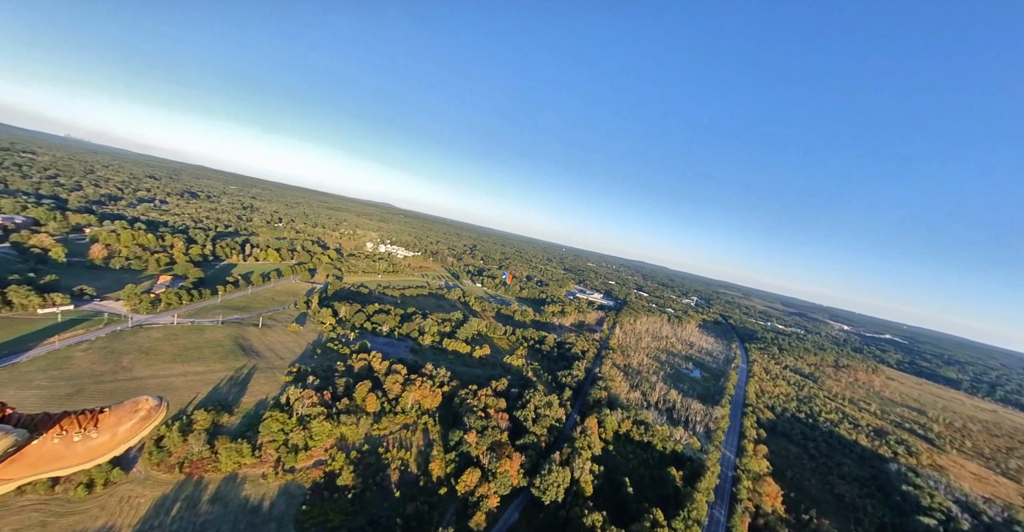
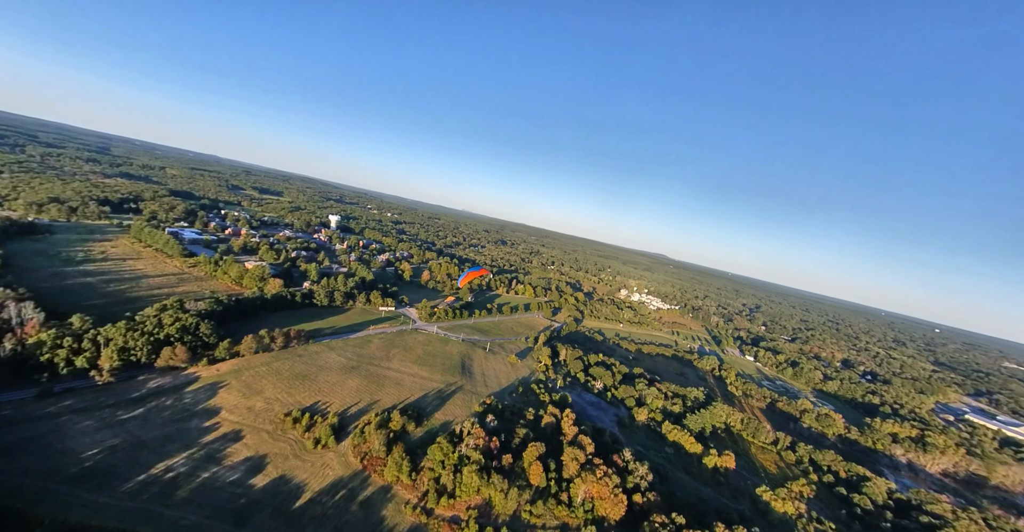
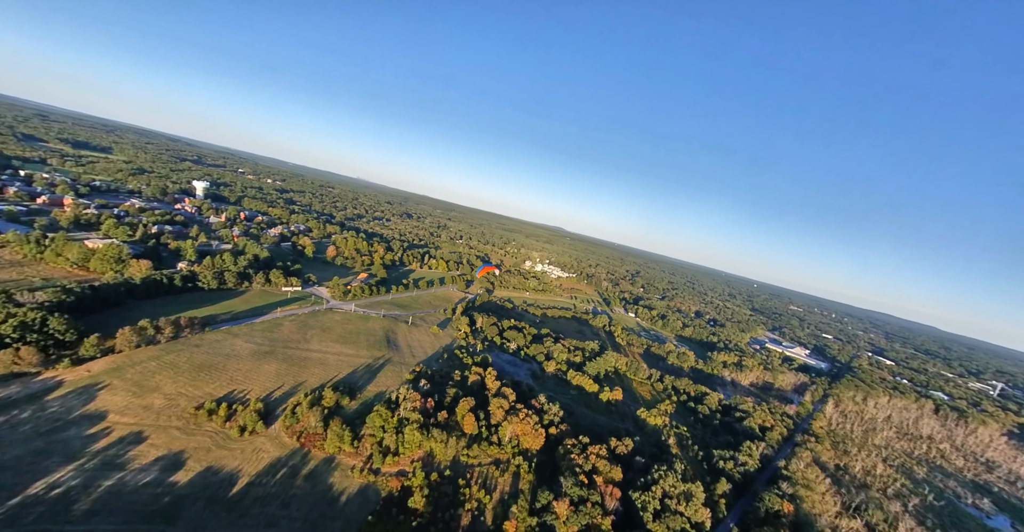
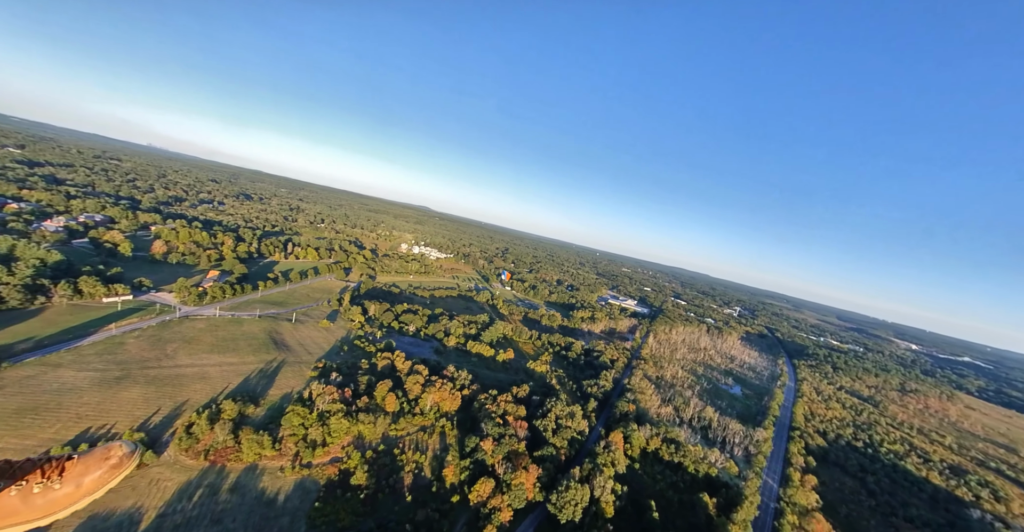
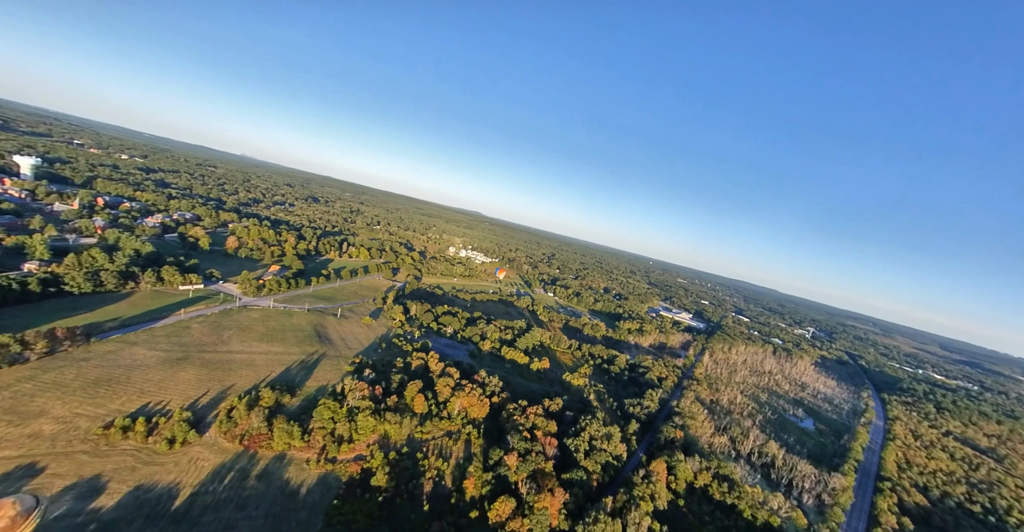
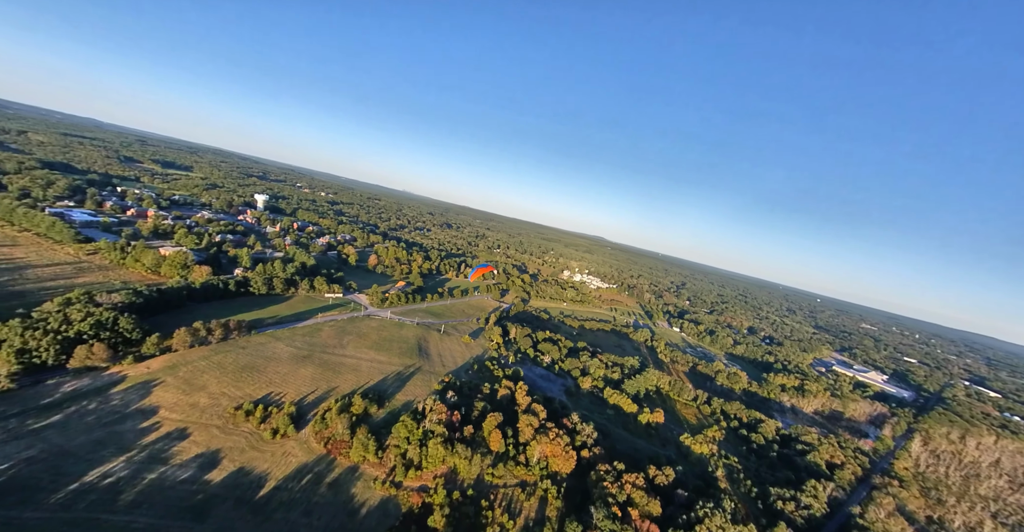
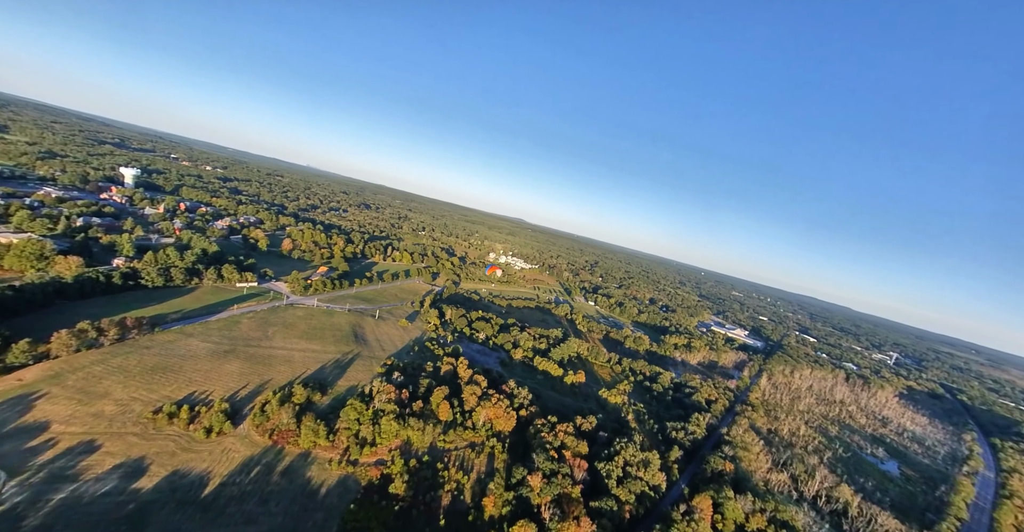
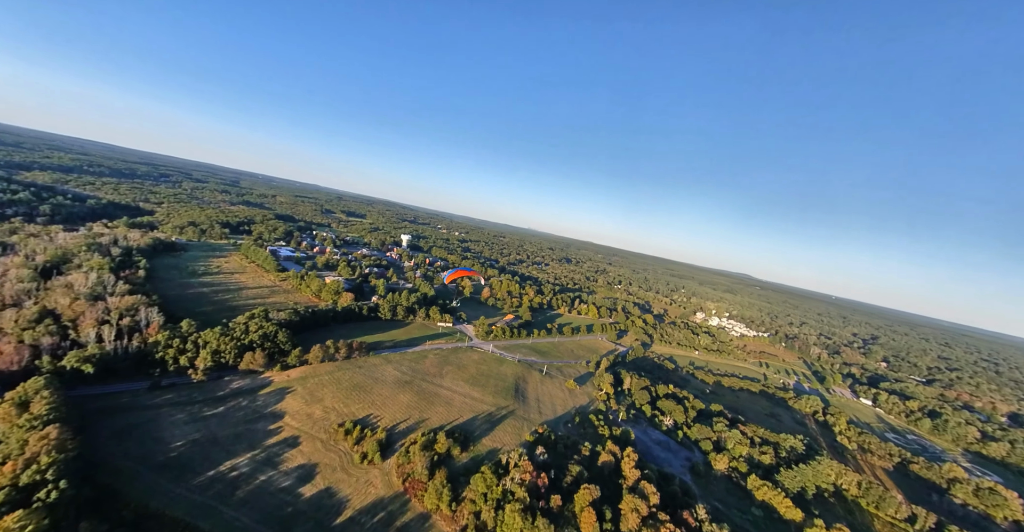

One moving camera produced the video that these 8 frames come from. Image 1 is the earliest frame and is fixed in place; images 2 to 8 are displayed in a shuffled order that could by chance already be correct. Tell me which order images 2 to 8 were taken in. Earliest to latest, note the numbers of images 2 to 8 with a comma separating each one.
4, 5, 7, 3, 6, 2, 8
